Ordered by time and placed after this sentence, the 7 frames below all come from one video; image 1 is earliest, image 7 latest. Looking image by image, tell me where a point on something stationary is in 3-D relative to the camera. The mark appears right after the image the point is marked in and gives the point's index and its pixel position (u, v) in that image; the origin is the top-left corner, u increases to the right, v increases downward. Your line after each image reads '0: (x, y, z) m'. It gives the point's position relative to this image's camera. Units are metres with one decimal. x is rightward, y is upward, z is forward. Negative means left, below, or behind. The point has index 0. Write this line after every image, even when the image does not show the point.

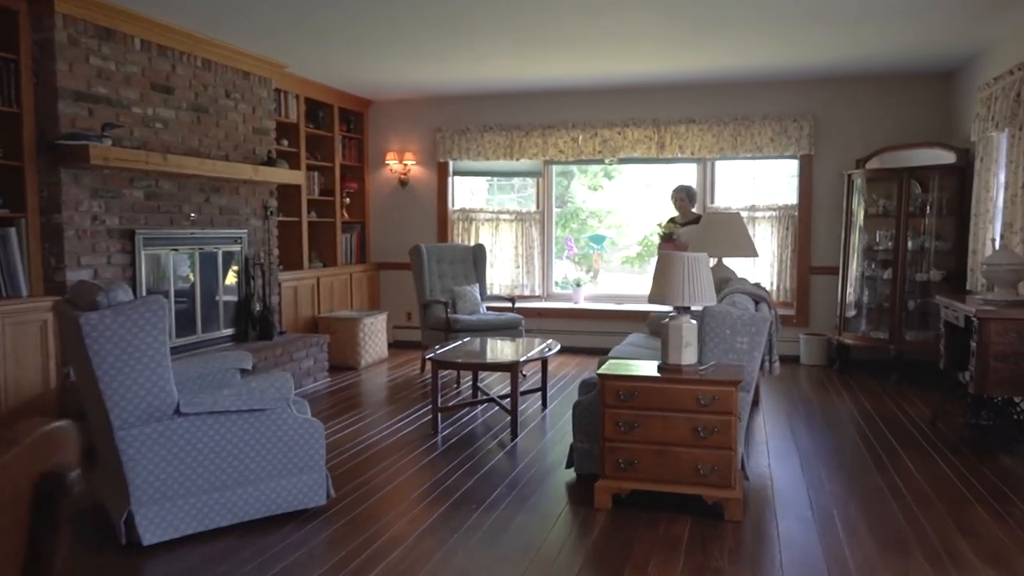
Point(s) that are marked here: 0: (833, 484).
0: (+1.4, -0.9, +3.6) m
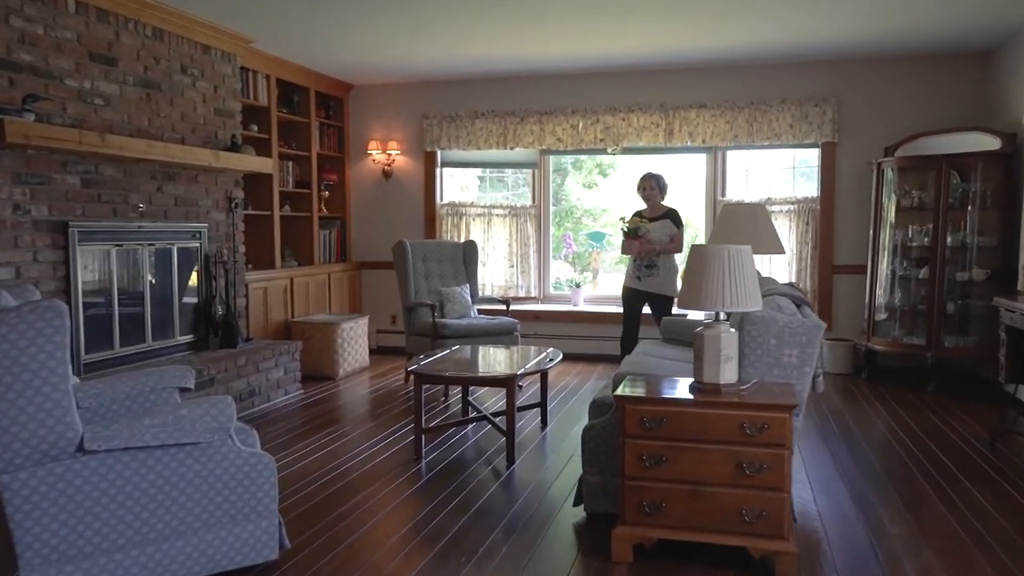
0: (+1.4, -0.9, +3.0) m
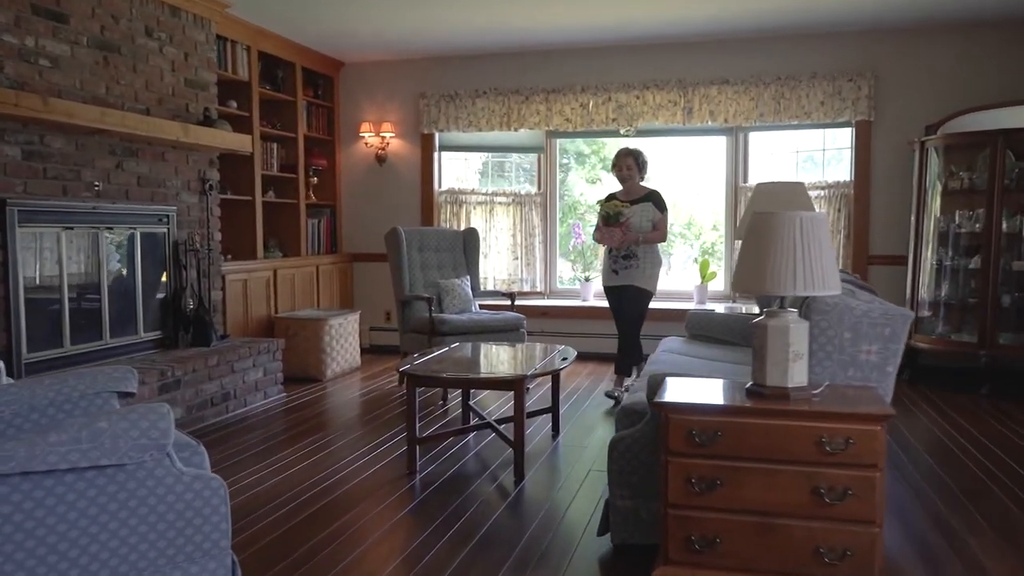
0: (+1.5, -0.8, +2.5) m
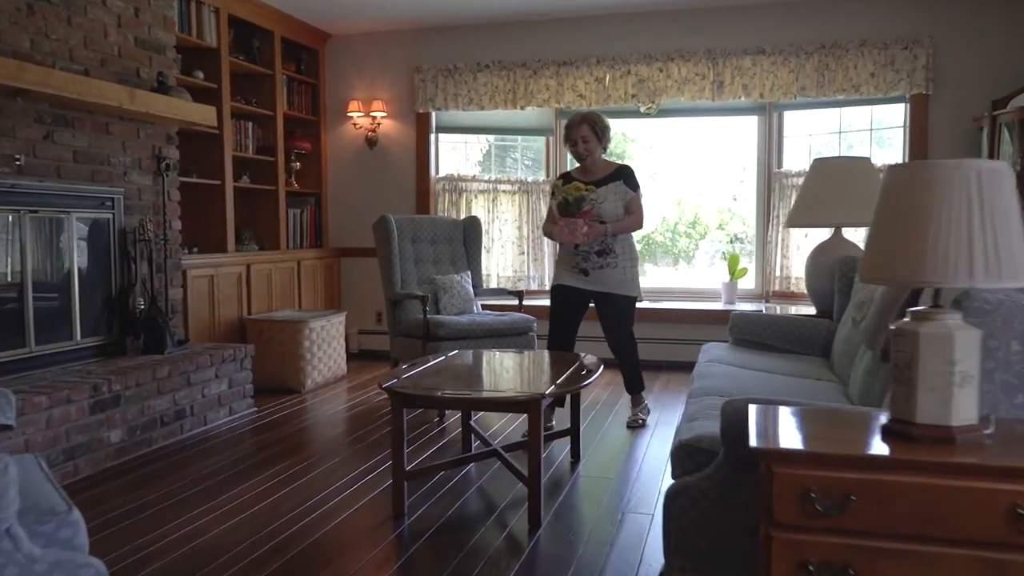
0: (+1.5, -0.8, +1.8) m
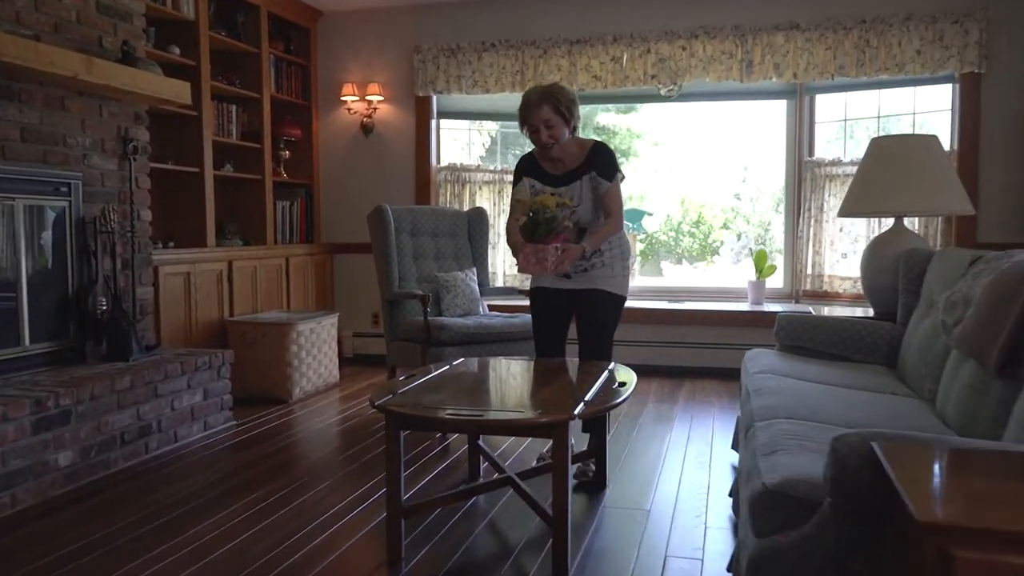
0: (+1.6, -0.8, +1.3) m
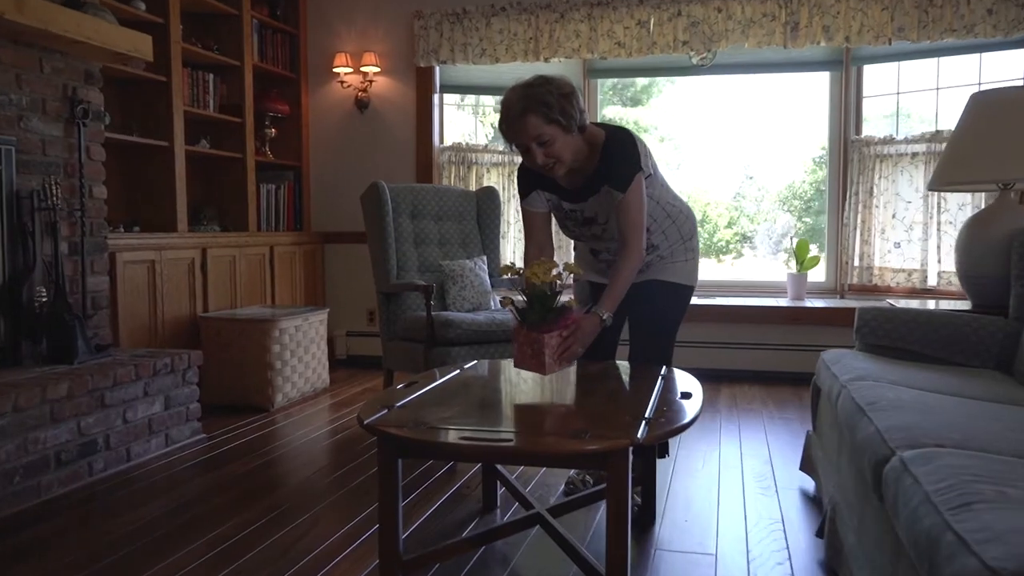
0: (+1.6, -0.8, +0.8) m
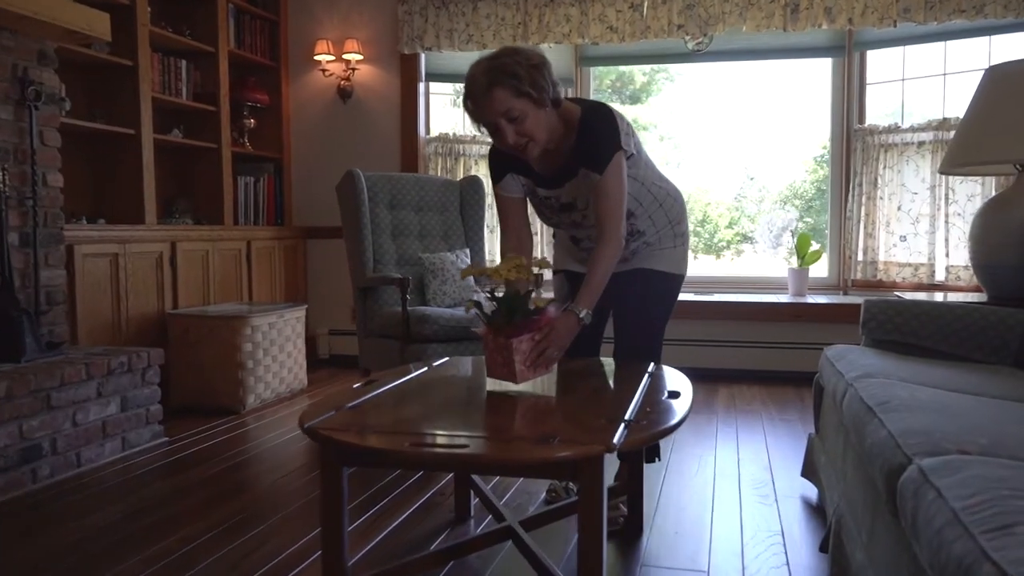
0: (+1.6, -0.7, +0.6) m
